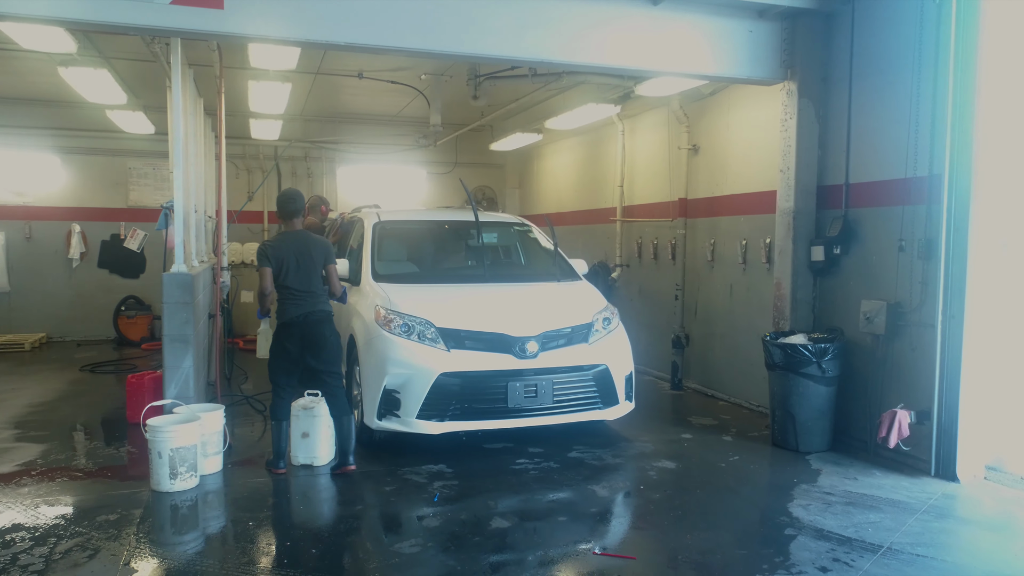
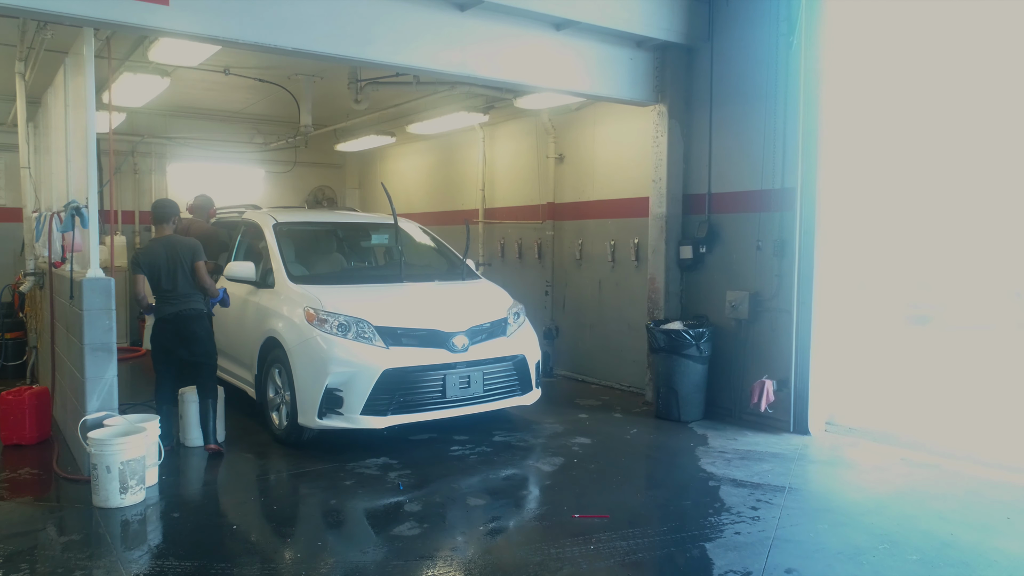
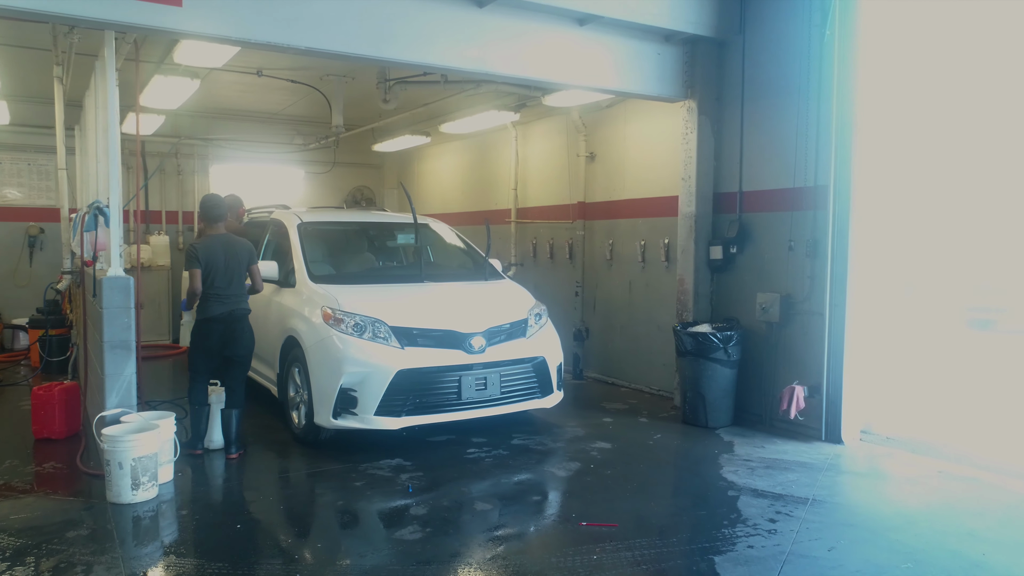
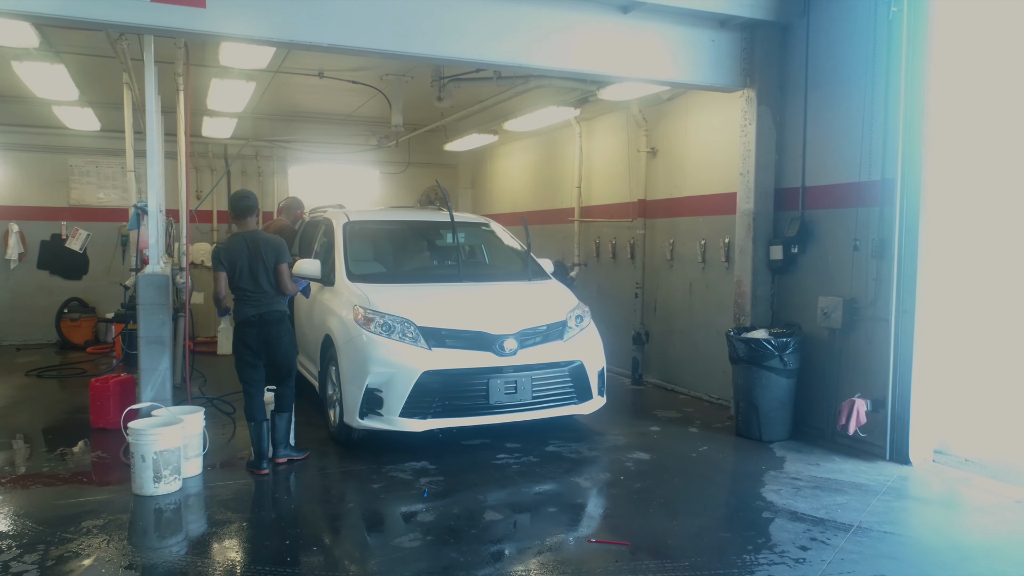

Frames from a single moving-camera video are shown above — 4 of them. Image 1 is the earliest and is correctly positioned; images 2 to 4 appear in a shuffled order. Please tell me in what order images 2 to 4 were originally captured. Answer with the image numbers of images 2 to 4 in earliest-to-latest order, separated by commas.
4, 3, 2
